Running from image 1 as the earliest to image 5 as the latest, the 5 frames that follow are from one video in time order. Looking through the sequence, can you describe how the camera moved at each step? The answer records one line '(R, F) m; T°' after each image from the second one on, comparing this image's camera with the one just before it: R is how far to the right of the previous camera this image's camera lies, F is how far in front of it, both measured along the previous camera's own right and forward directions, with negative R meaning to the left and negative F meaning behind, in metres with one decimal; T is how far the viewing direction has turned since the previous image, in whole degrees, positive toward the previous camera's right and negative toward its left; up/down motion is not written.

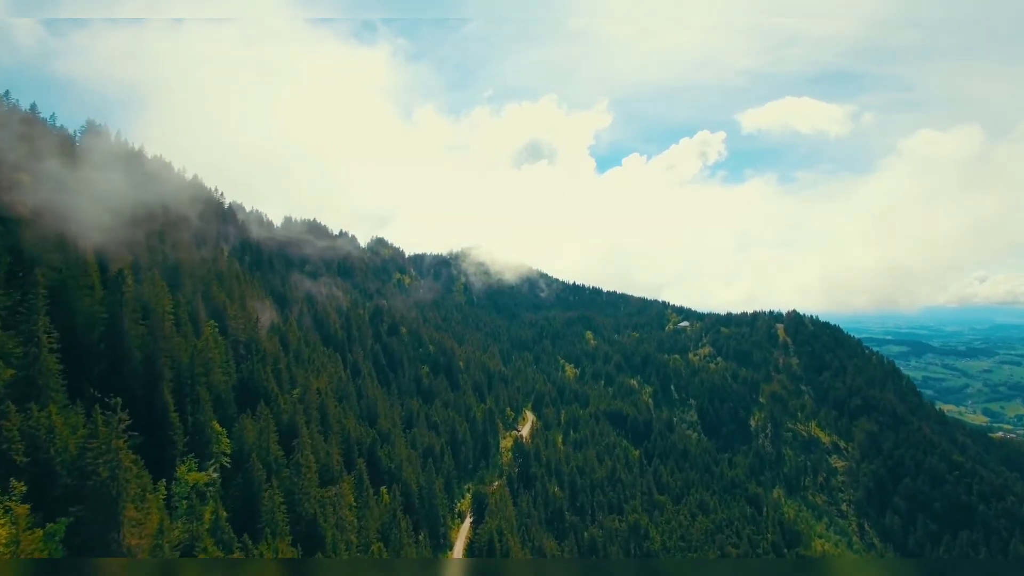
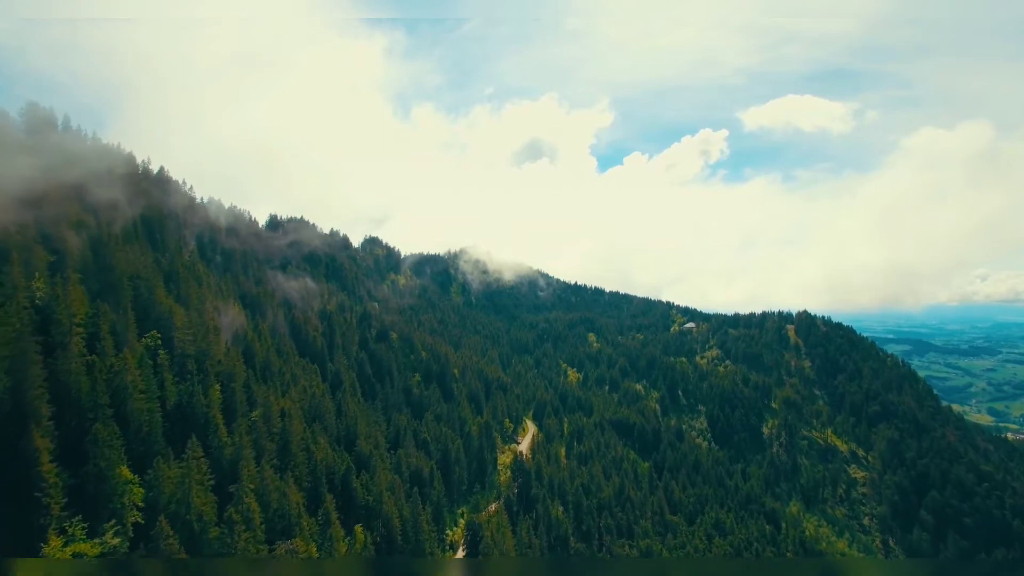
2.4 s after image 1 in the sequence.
(+0.7, +14.3) m; 0°
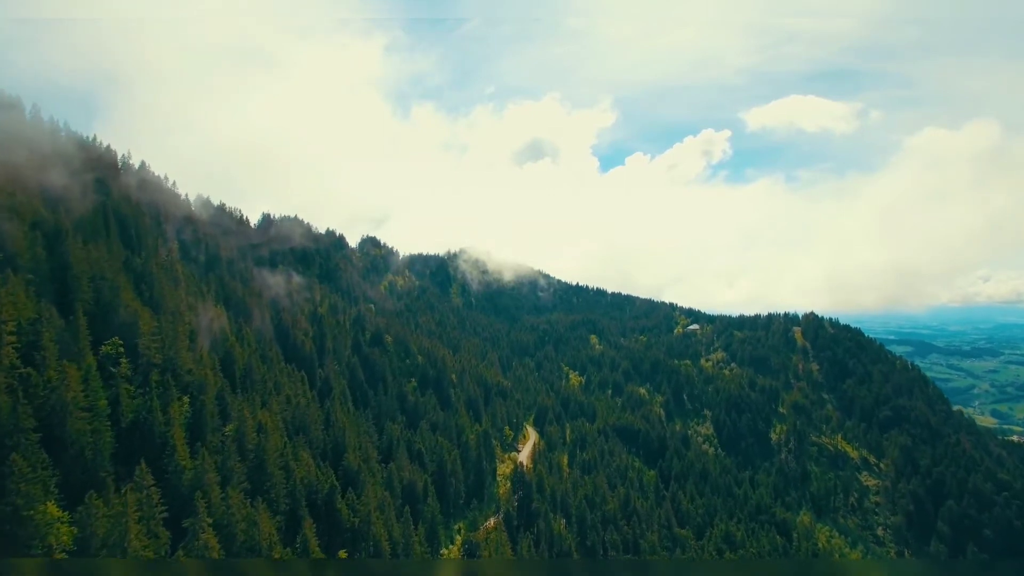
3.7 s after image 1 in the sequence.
(+0.2, +7.5) m; 0°
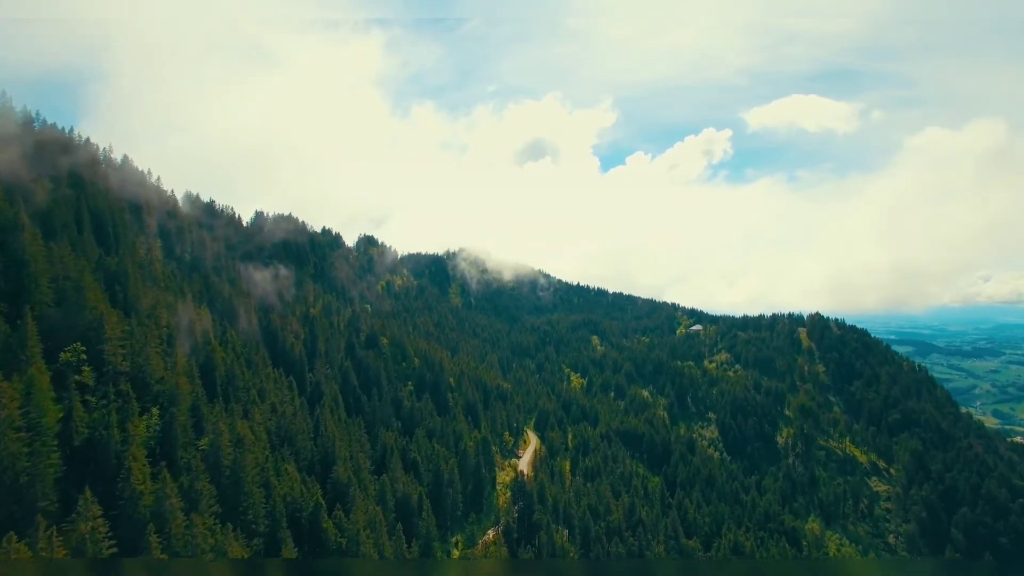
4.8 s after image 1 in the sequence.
(0.0, +6.2) m; 0°
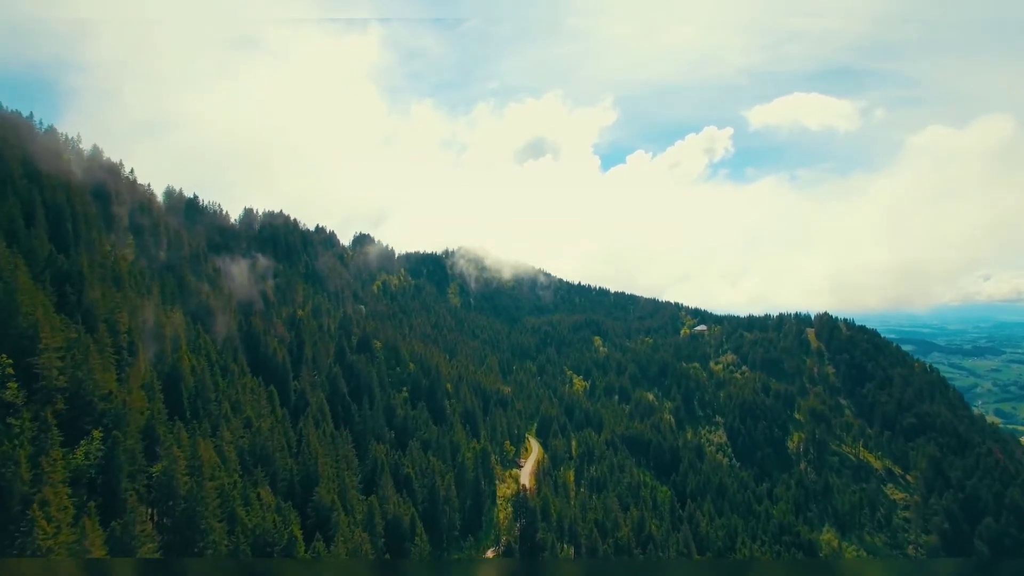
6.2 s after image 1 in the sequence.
(-0.2, +9.3) m; 0°
